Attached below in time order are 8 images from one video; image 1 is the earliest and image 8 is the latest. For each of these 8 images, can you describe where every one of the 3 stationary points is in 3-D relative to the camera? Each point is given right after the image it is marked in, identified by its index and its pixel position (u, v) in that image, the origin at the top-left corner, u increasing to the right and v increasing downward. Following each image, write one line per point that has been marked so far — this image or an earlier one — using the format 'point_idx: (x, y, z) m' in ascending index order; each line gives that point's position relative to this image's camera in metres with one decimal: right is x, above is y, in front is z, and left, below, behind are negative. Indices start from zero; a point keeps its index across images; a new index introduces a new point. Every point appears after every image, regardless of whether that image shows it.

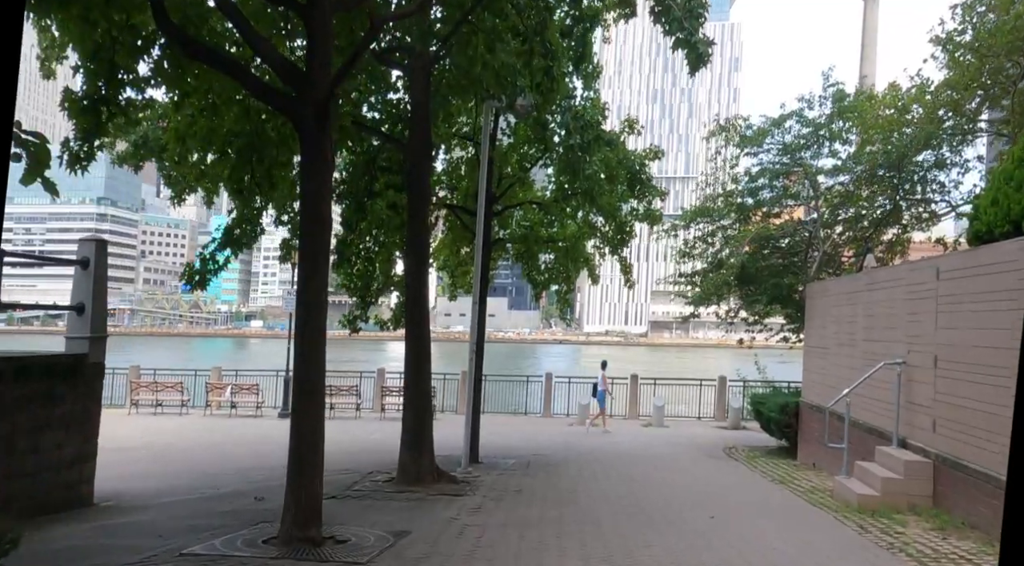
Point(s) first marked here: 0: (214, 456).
0: (-6.1, -3.8, +19.4) m
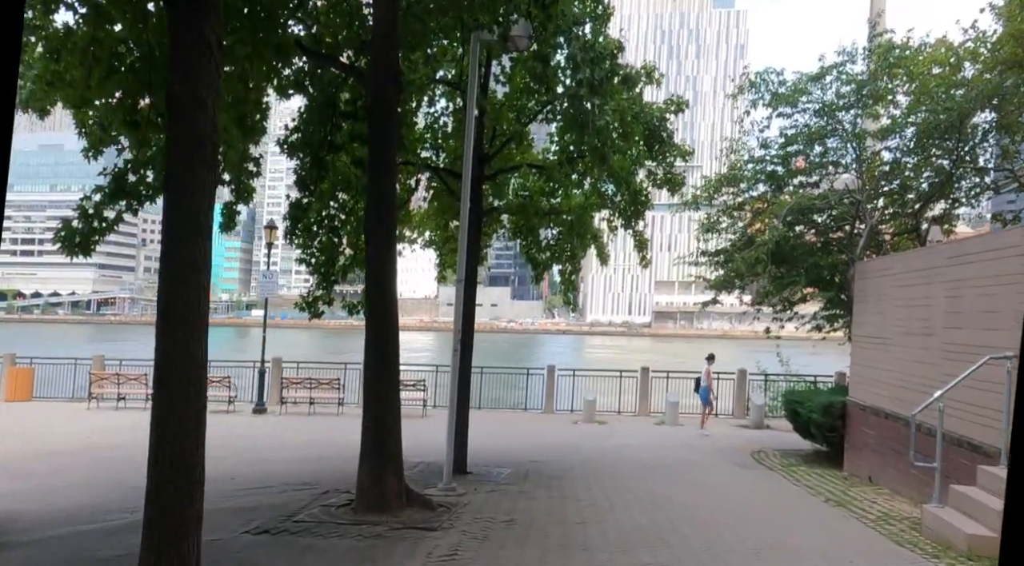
0: (-6.1, -3.4, +16.9) m
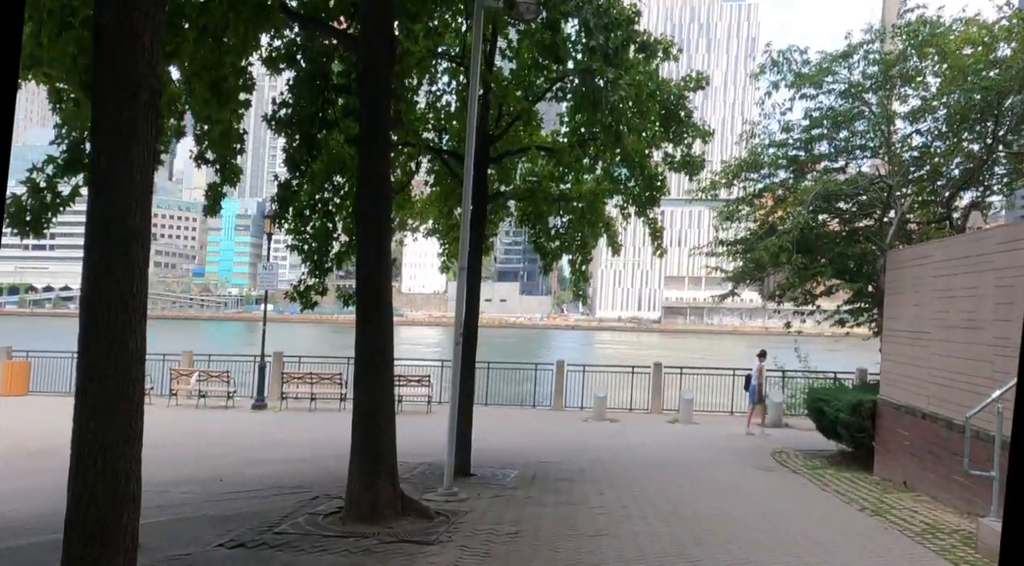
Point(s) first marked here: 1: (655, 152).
0: (-6.0, -3.2, +16.1) m
1: (+2.2, +2.1, +14.5) m
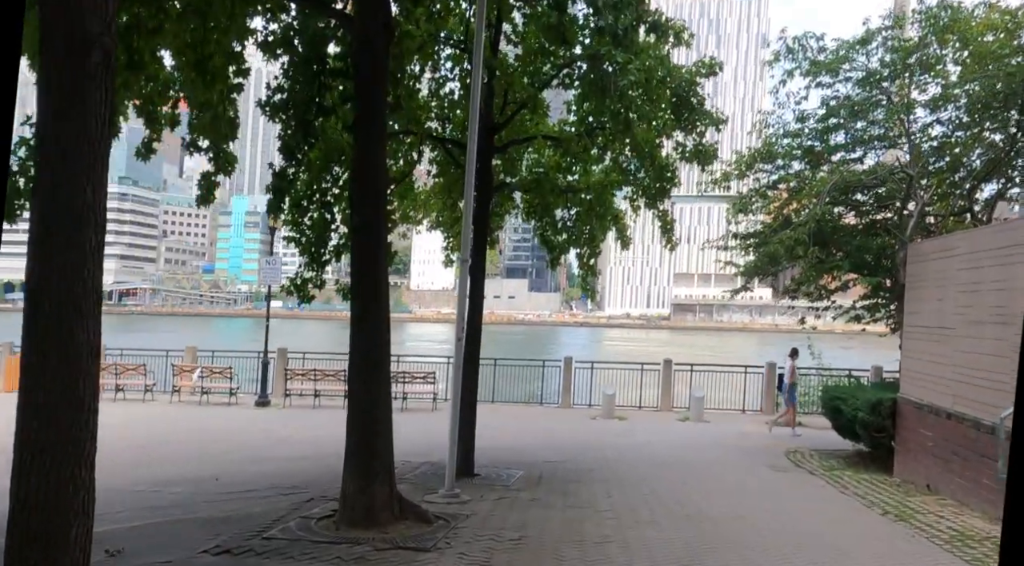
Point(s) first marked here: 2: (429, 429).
0: (-5.9, -3.1, +15.7) m
1: (+2.3, +2.1, +14.0) m
2: (-1.7, -3.0, +18.8) m
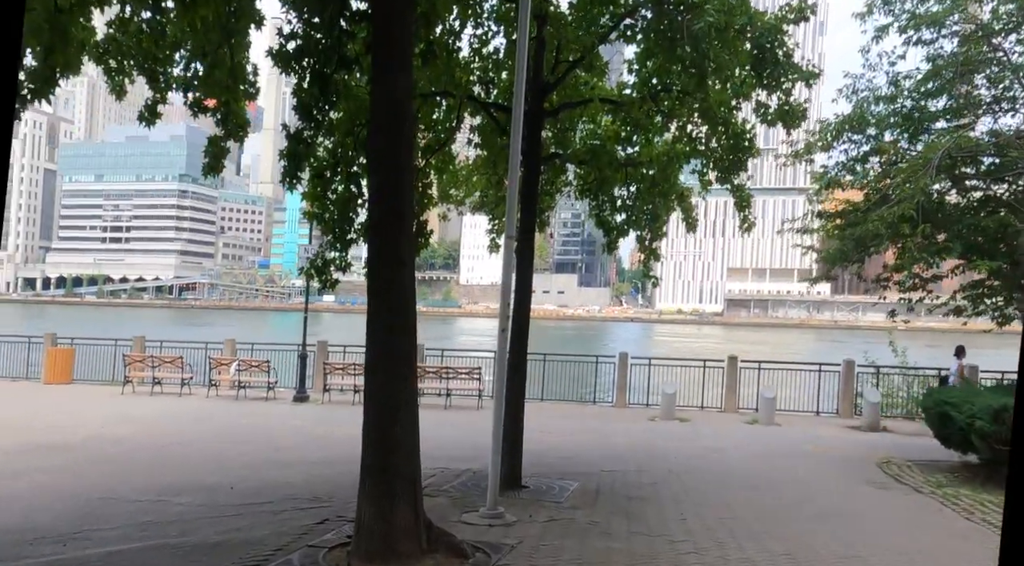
0: (-5.1, -2.9, +14.4) m
1: (+3.0, +2.3, +12.2) m
2: (-0.7, -2.7, +17.2) m
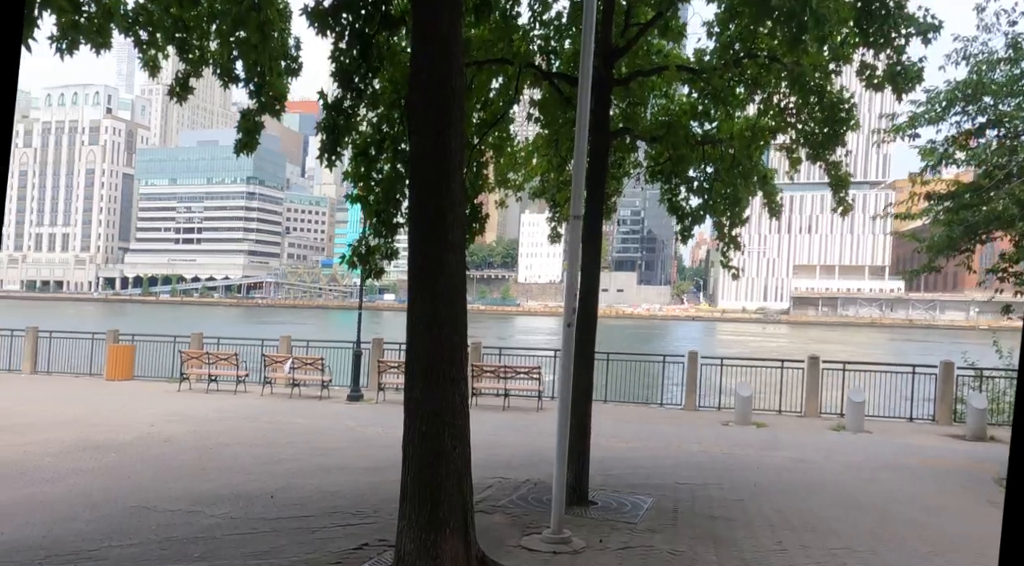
0: (-4.2, -2.8, +13.5) m
1: (+3.8, +2.5, +10.8) m
2: (+0.4, -2.6, +16.0) m
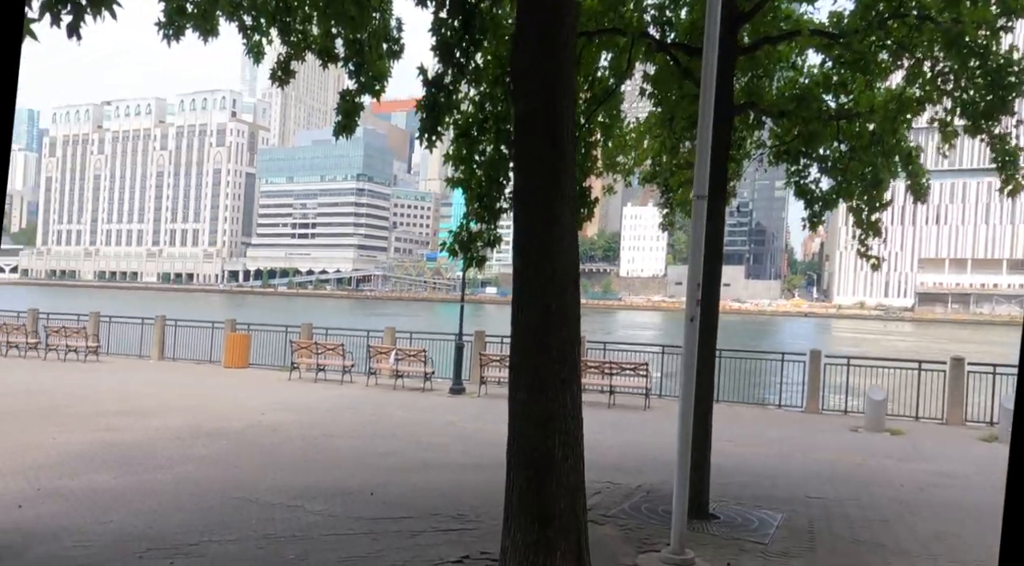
0: (-2.7, -2.6, +13.0) m
1: (+5.0, +2.5, +9.4) m
2: (+2.1, -2.5, +15.1) m
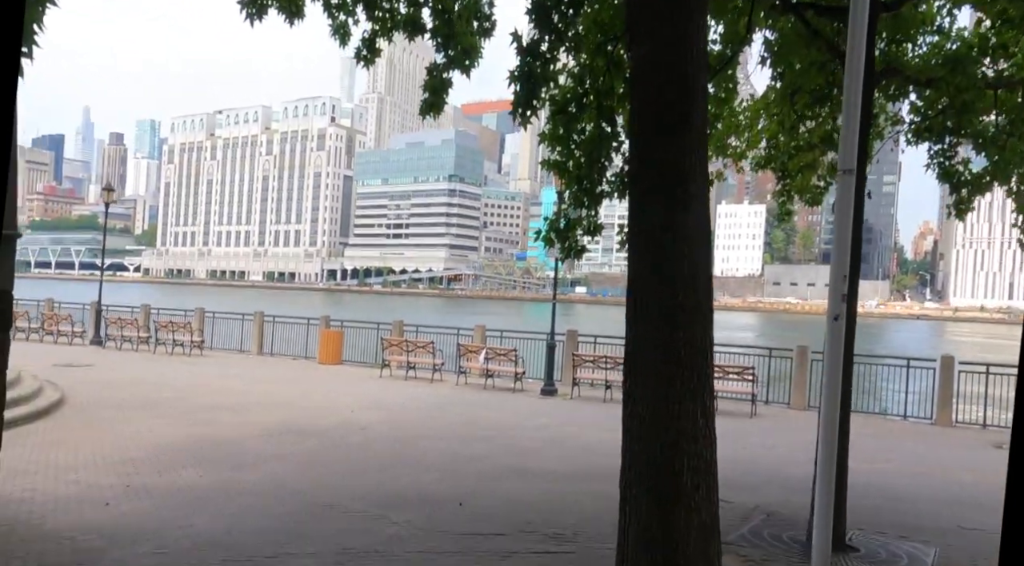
0: (-1.4, -2.5, +12.1) m
1: (+5.9, +2.6, +7.8) m
2: (+3.6, -2.4, +13.7) m
